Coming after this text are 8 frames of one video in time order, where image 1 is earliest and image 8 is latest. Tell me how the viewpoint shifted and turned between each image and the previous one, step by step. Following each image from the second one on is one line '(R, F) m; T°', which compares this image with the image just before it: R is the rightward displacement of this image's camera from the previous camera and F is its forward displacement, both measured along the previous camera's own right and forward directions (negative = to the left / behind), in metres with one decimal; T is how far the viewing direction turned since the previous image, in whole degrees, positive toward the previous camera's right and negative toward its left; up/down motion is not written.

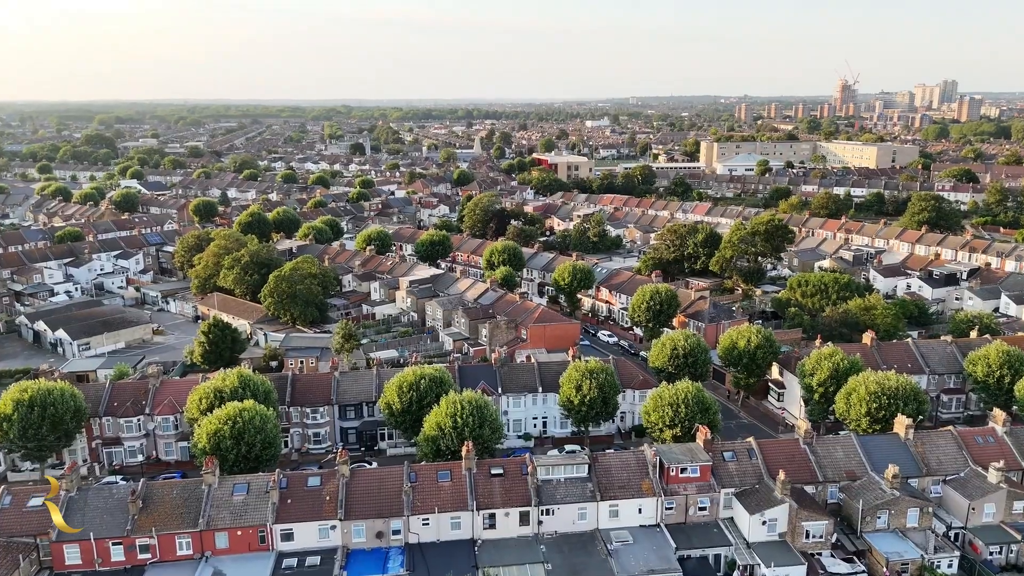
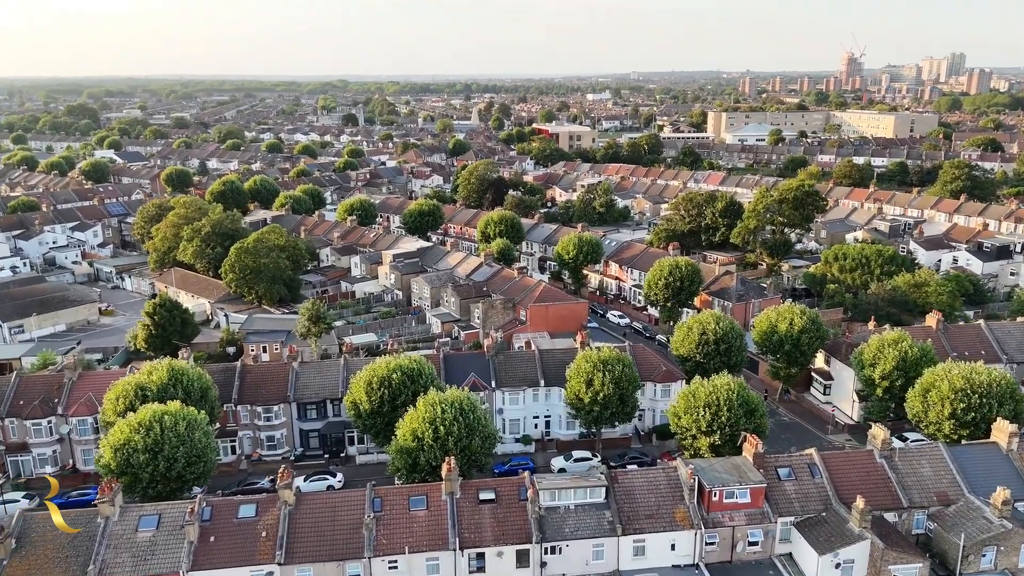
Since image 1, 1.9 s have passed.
(+0.3, +11.2) m; 0°
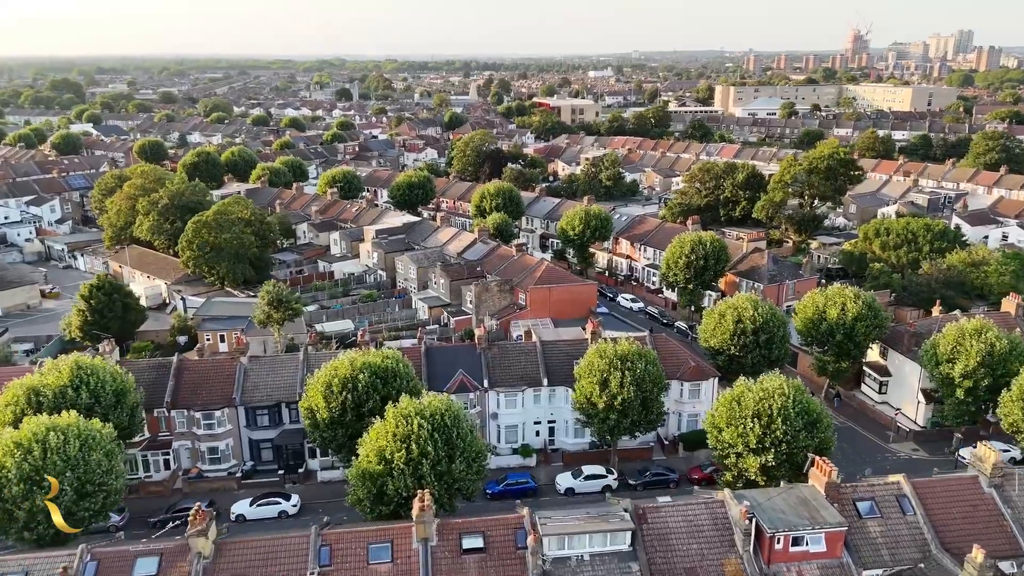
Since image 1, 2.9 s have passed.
(+0.2, +9.5) m; 0°
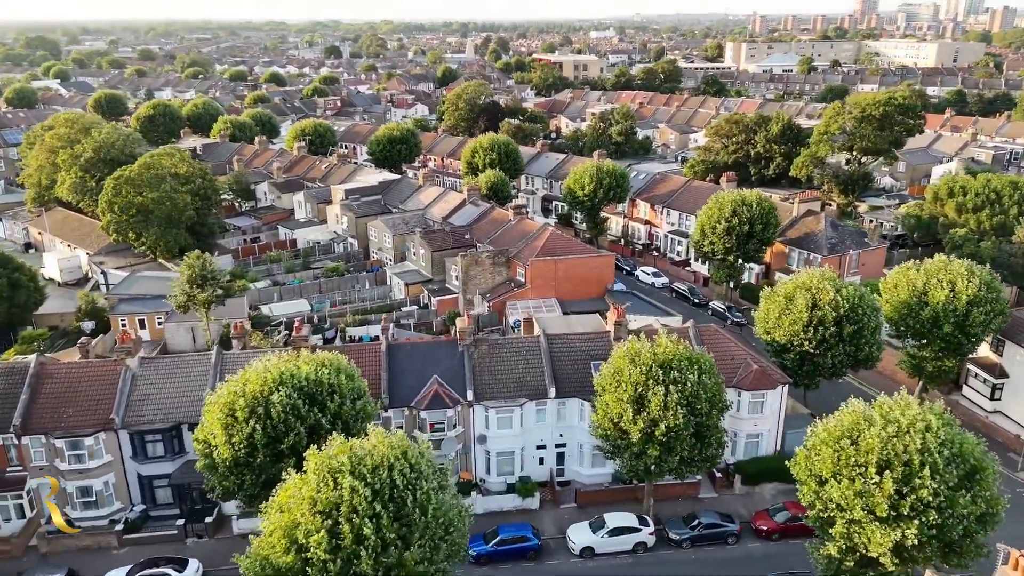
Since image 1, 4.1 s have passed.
(+0.2, +12.3) m; 0°
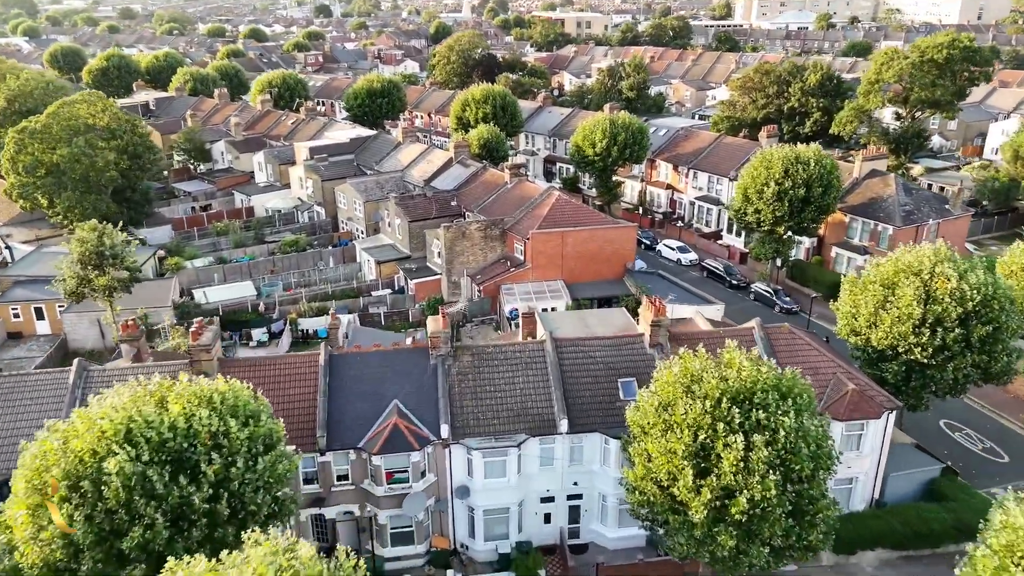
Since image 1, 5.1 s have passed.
(+0.2, +9.7) m; 0°
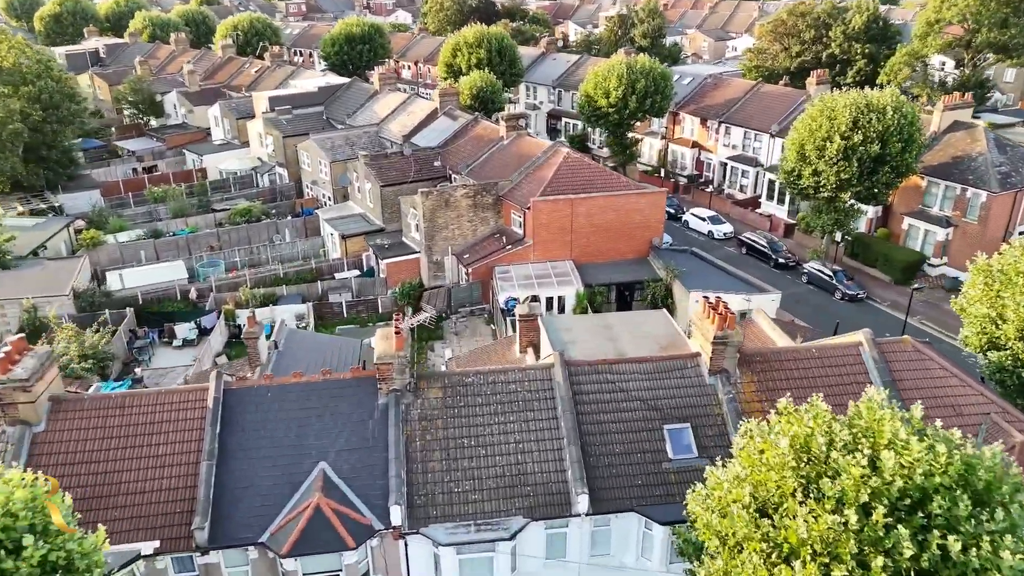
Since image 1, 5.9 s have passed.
(+0.2, +7.9) m; 0°
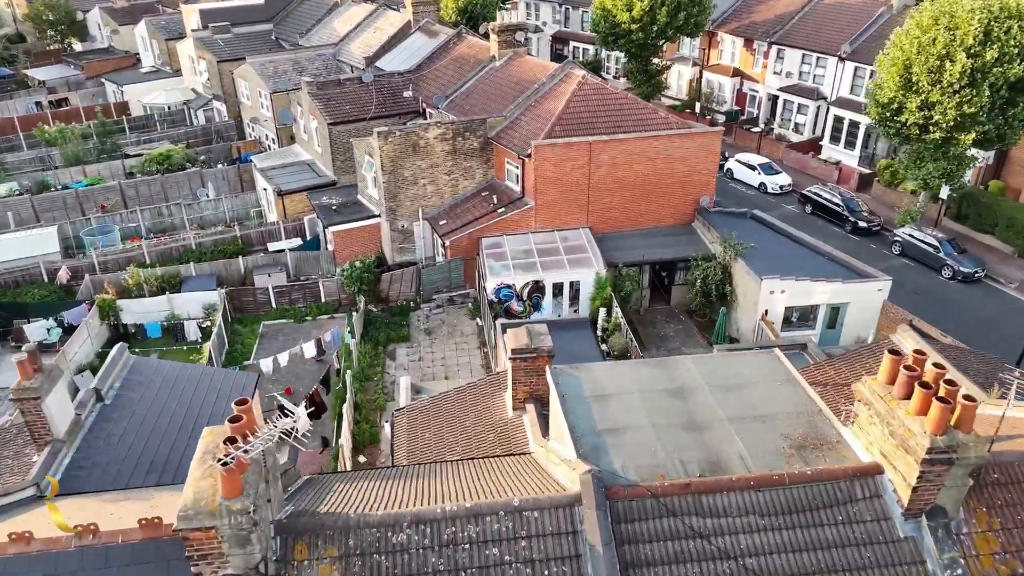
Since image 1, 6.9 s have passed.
(+0.2, +8.4) m; 0°
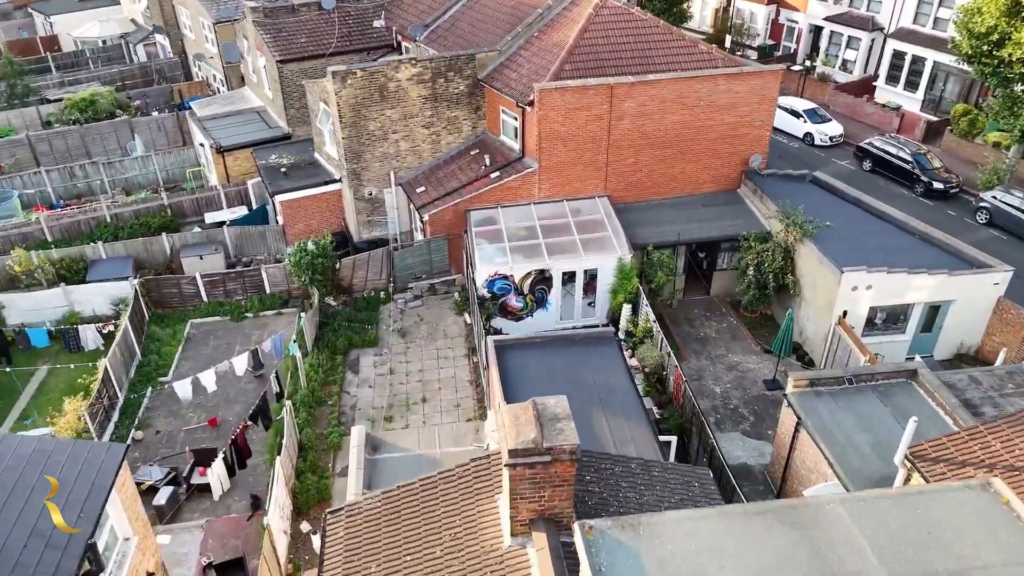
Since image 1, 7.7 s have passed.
(0.0, +4.7) m; 0°
